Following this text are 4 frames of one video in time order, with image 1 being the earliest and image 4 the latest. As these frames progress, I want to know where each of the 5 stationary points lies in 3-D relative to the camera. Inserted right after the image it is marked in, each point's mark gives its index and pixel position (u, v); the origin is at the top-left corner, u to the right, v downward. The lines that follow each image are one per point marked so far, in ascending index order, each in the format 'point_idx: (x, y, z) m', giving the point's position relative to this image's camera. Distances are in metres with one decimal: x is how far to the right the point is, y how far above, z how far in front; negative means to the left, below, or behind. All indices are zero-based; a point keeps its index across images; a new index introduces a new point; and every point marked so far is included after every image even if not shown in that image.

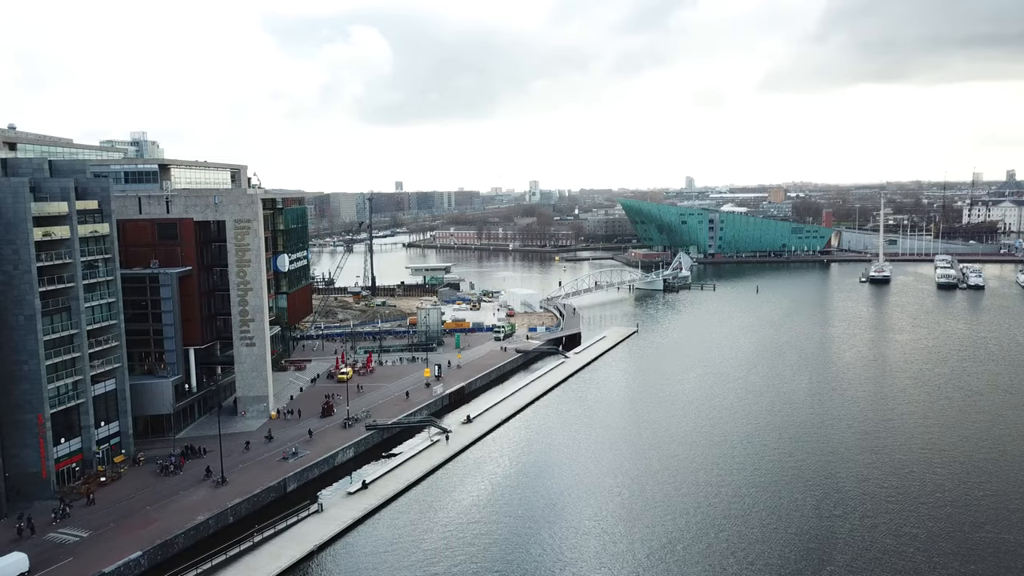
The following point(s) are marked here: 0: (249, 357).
0: (-6.0, -1.6, +17.1) m
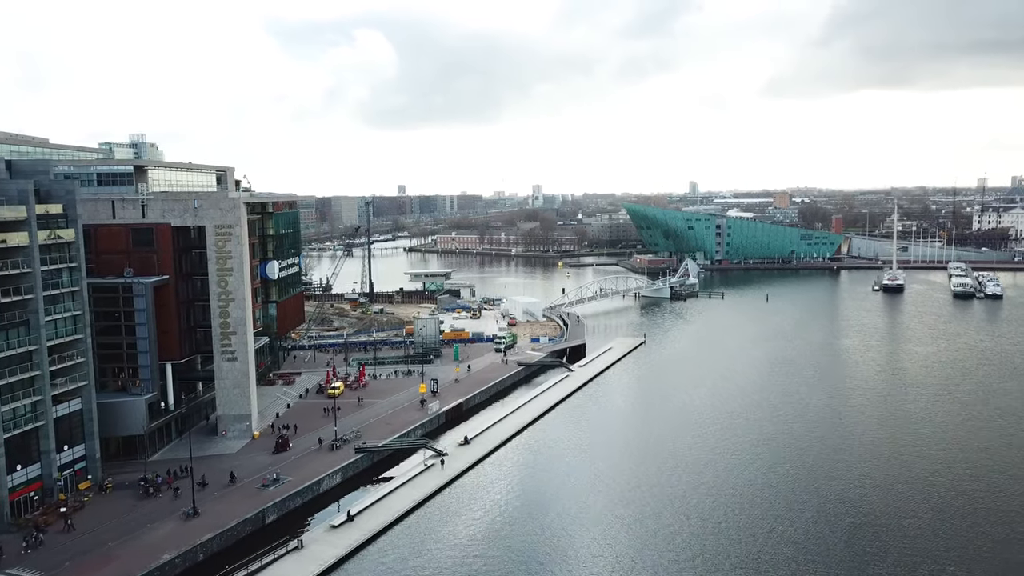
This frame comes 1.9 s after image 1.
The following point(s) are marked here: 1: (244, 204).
0: (-6.0, -1.8, +15.9) m
1: (-5.7, +1.8, +15.8) m
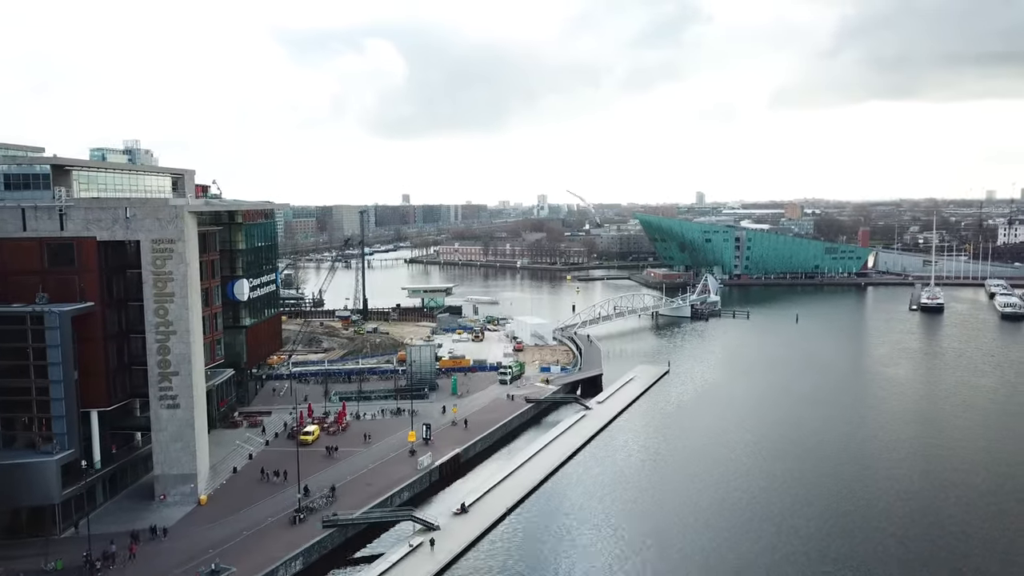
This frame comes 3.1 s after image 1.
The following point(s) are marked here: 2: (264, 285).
0: (-5.8, -2.3, +12.8) m
1: (-5.5, +1.3, +12.7) m
2: (-6.6, +0.1, +19.7) m
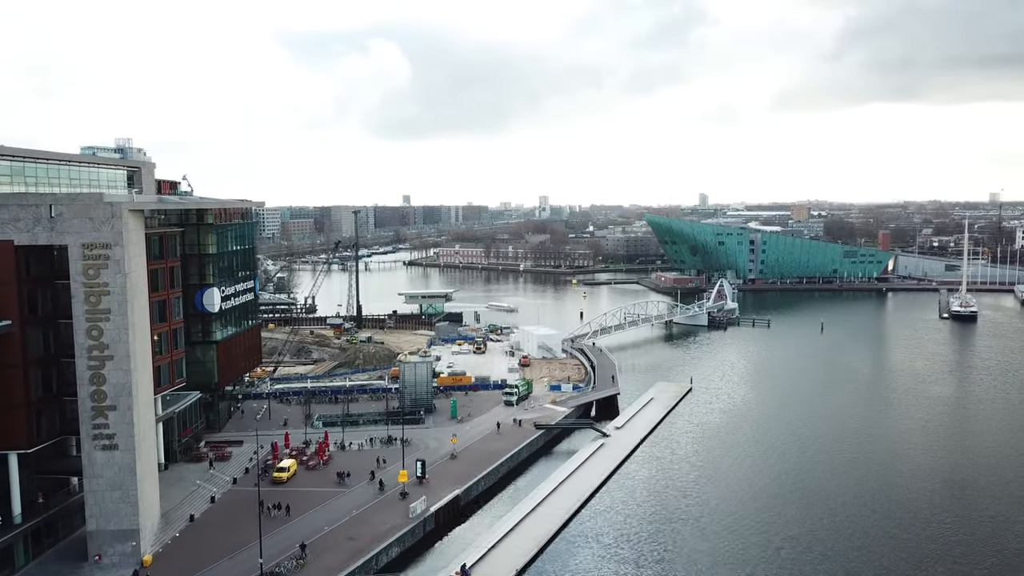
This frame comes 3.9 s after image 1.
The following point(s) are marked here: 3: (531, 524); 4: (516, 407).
0: (-5.7, -2.5, +10.5) m
1: (-5.3, +1.1, +10.4) m
2: (-6.4, -0.1, +17.4) m
3: (+0.3, -4.1, +13.2) m
4: (+0.1, -3.0, +19.1) m
